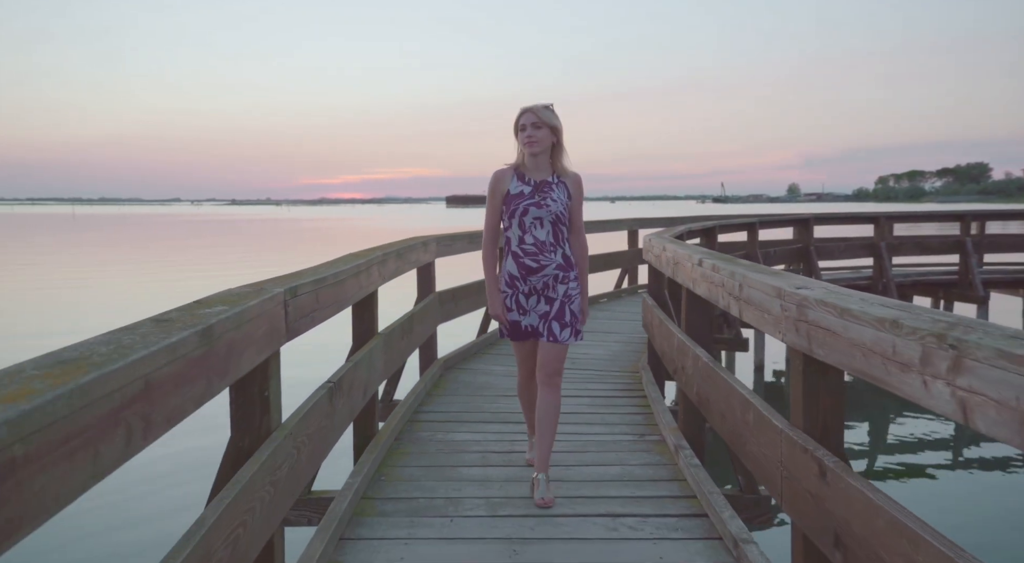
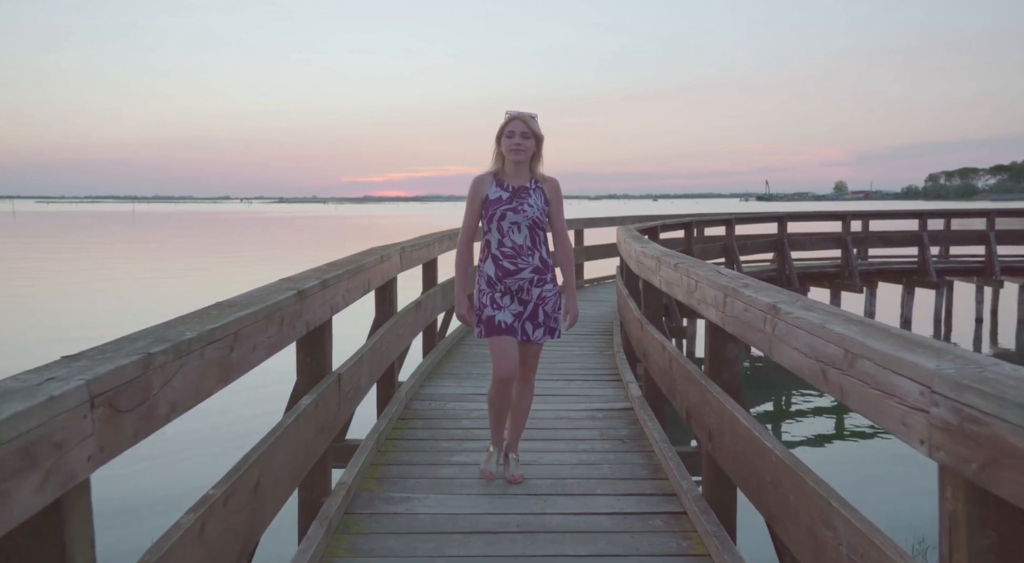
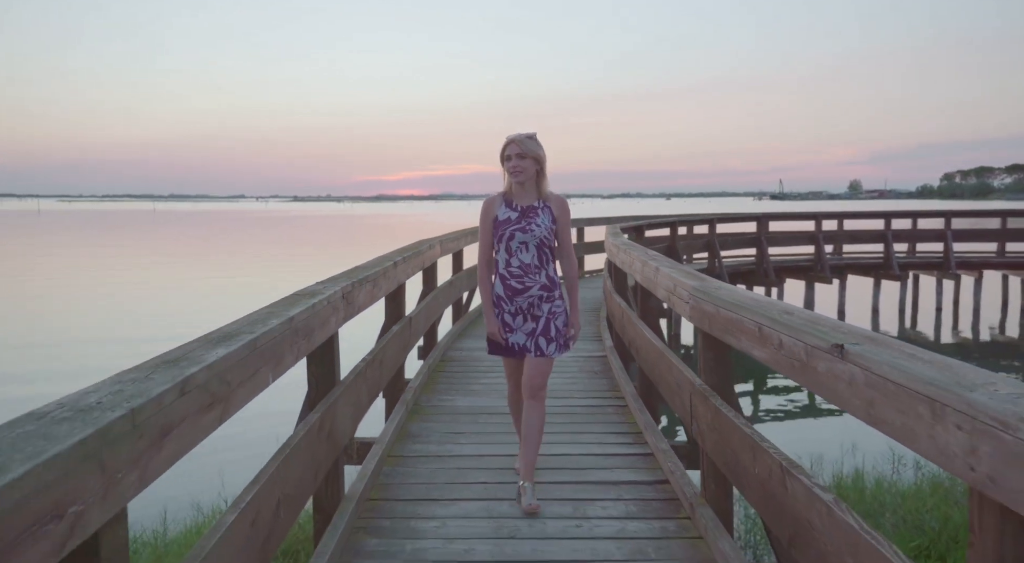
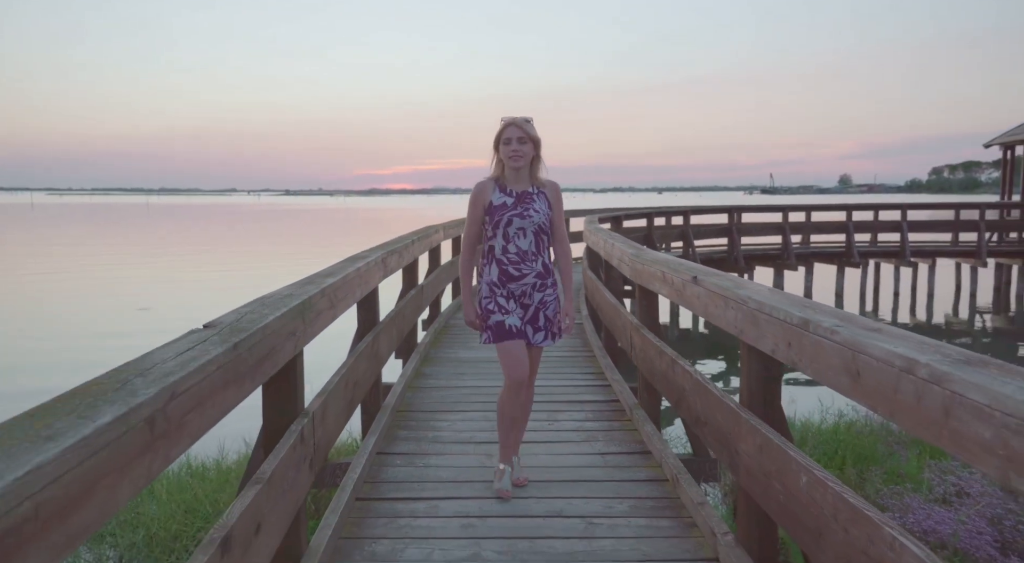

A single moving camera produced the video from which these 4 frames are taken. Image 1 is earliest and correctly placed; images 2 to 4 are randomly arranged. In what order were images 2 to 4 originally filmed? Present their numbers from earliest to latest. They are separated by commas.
2, 3, 4
